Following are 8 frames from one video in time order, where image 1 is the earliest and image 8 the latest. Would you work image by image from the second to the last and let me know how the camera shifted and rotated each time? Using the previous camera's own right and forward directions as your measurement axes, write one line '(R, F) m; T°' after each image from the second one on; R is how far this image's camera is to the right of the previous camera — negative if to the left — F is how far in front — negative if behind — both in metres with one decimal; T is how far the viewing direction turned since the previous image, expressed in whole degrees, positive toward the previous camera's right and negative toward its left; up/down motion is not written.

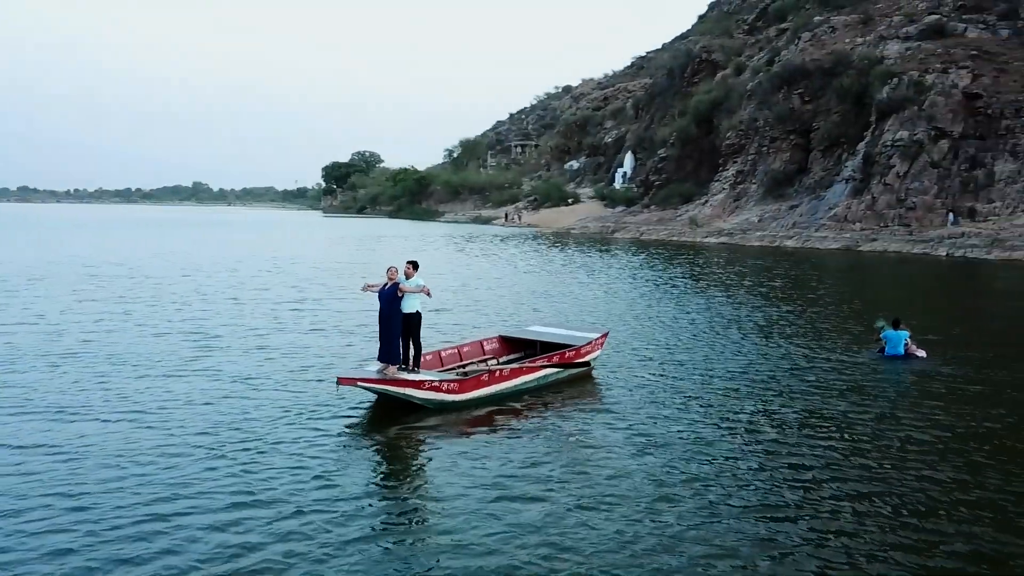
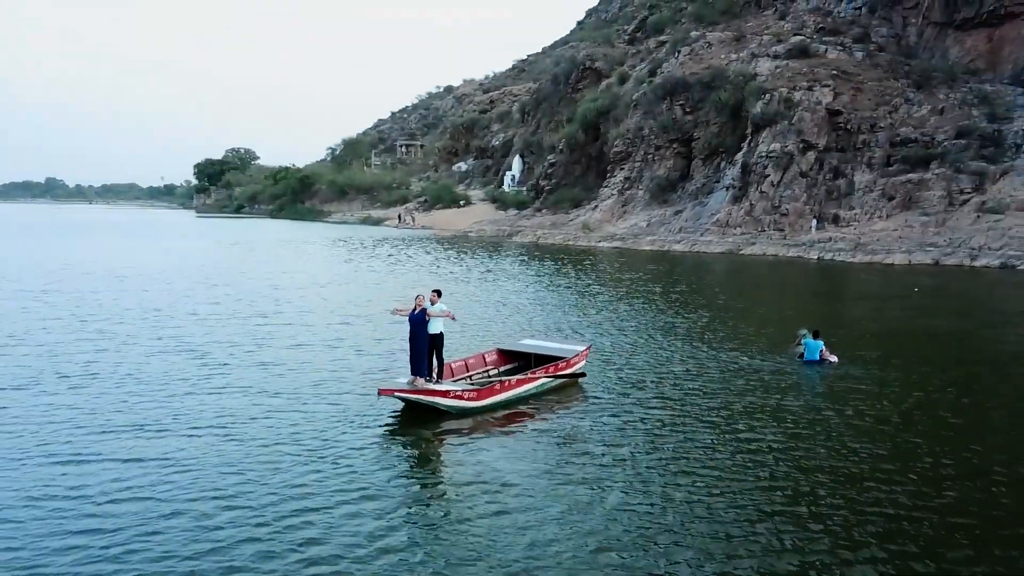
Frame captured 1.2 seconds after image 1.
(-1.4, -1.3) m; +8°
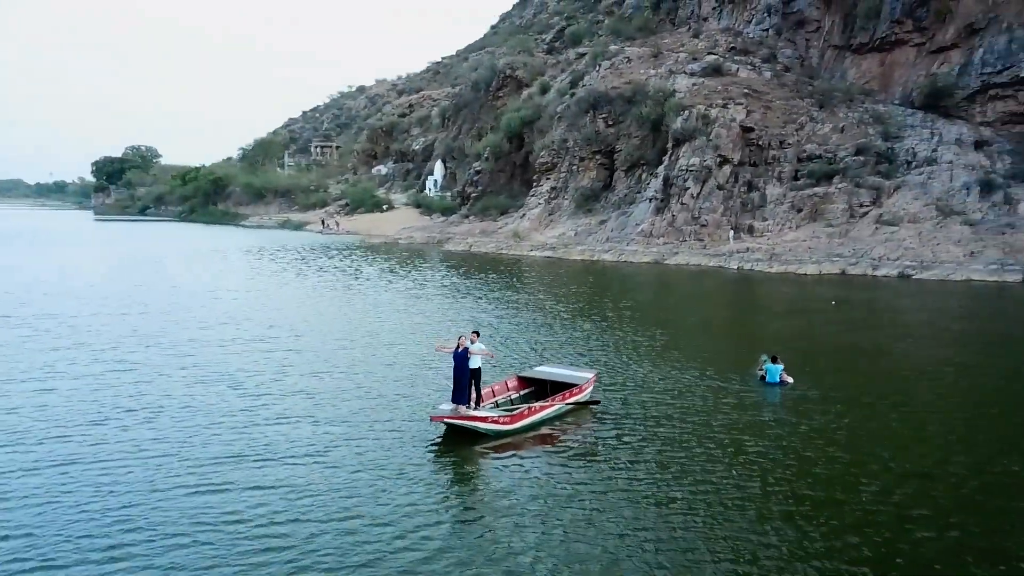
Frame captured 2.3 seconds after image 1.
(-1.5, -1.6) m; +6°
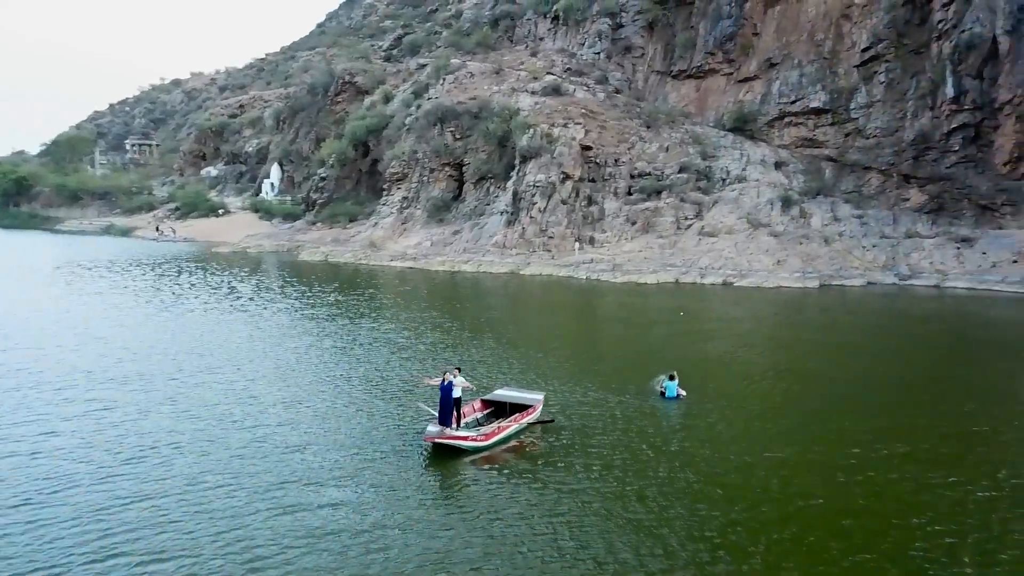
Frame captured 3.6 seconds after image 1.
(-2.3, -2.5) m; +12°
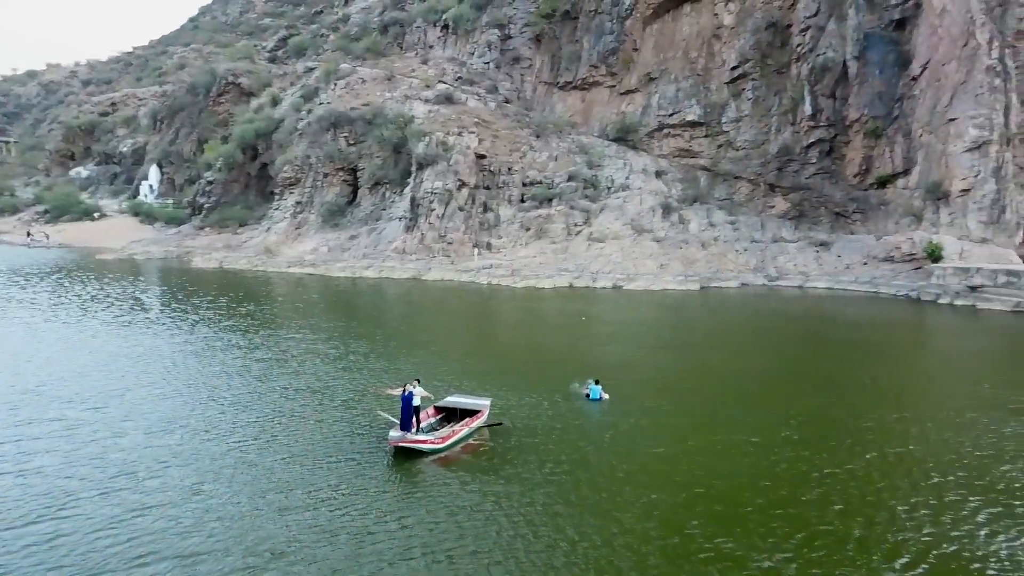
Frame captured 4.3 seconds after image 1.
(-1.3, -1.8) m; +8°
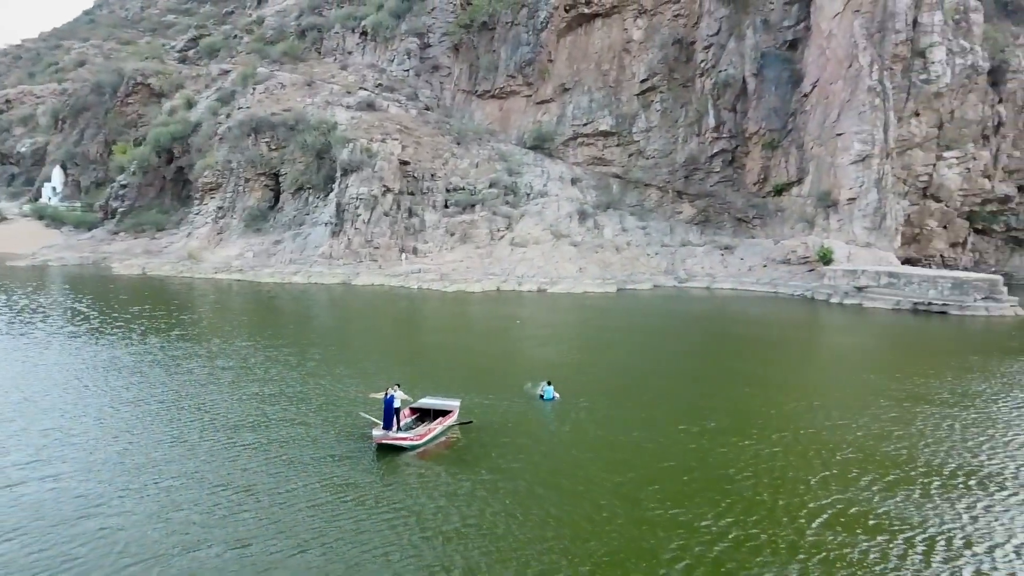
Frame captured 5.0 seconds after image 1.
(-1.3, -2.1) m; +7°
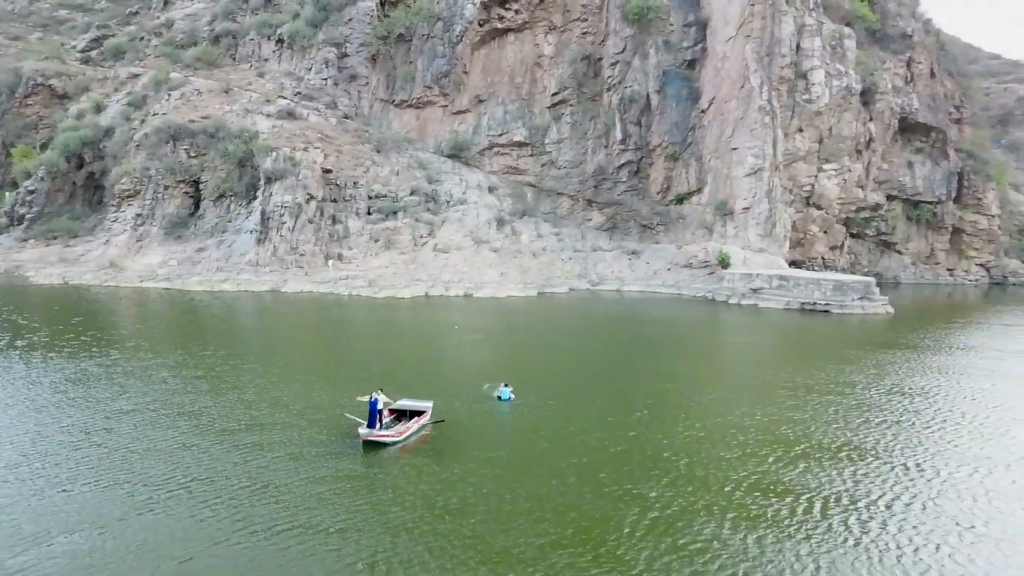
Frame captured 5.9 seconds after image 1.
(-1.6, -2.8) m; +7°
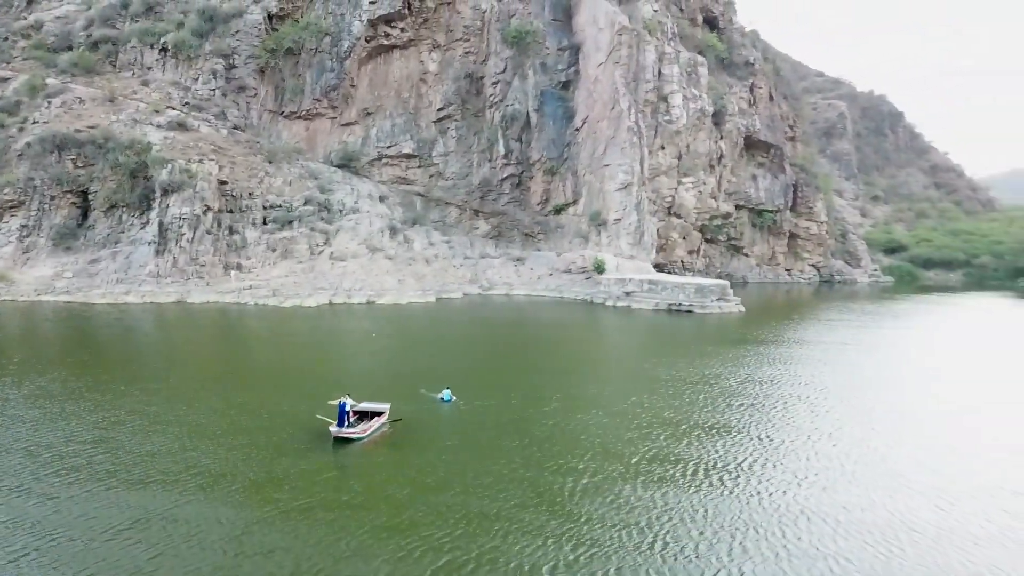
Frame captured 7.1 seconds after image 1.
(-2.4, -4.4) m; +10°
